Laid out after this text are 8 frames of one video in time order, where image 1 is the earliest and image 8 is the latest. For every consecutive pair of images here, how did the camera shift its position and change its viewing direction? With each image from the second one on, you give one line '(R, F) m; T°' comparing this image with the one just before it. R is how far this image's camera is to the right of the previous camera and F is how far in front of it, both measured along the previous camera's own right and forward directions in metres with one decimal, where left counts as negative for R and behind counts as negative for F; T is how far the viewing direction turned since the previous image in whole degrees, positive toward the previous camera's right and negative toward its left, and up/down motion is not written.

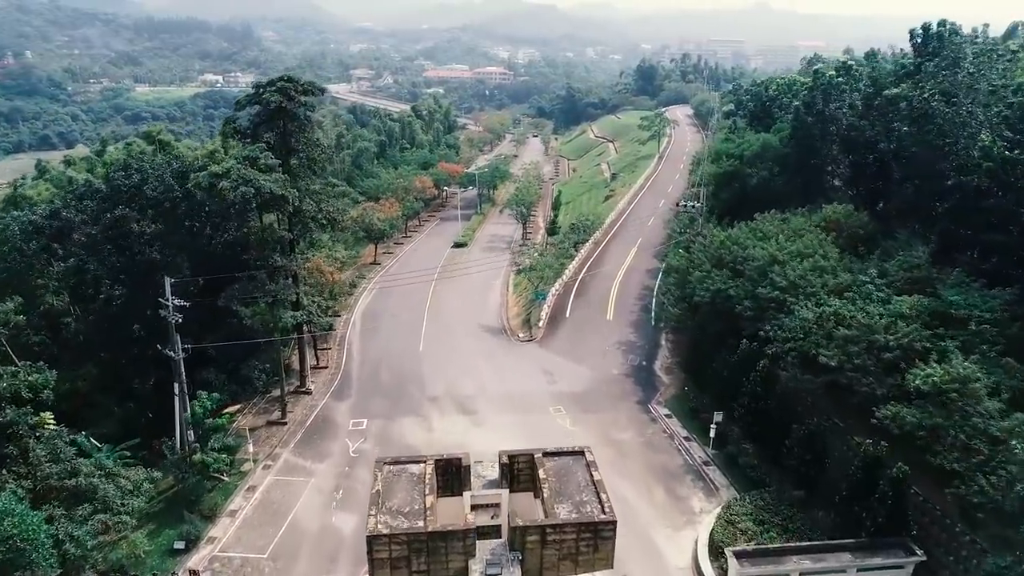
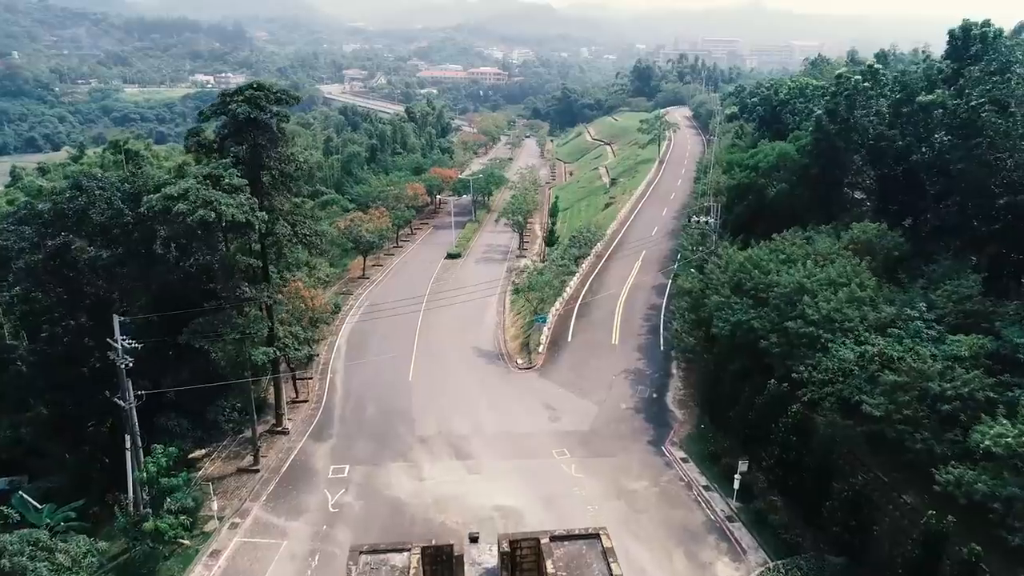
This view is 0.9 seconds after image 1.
(-0.1, +3.0) m; 0°
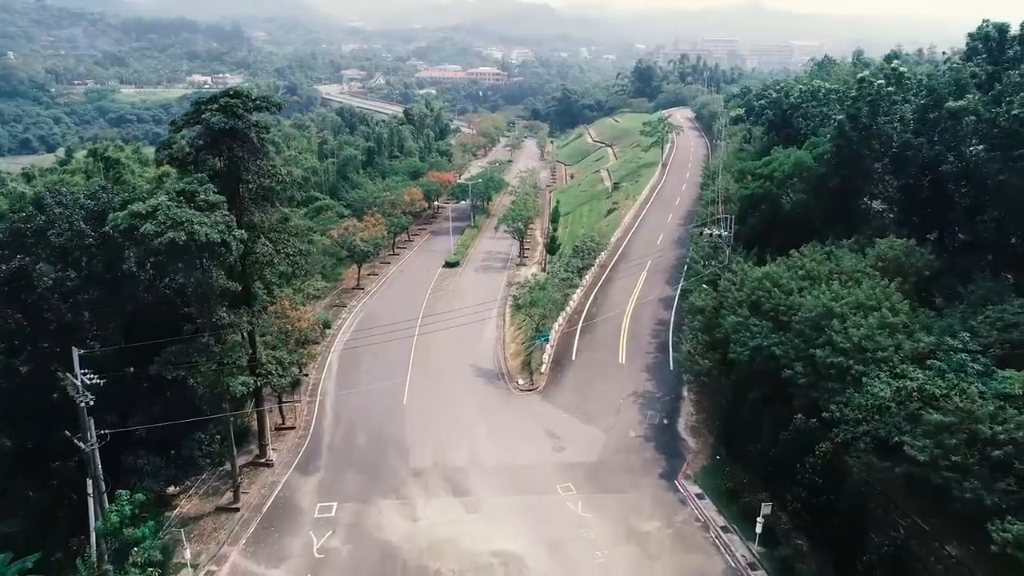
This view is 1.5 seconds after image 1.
(-0.1, +2.0) m; 0°
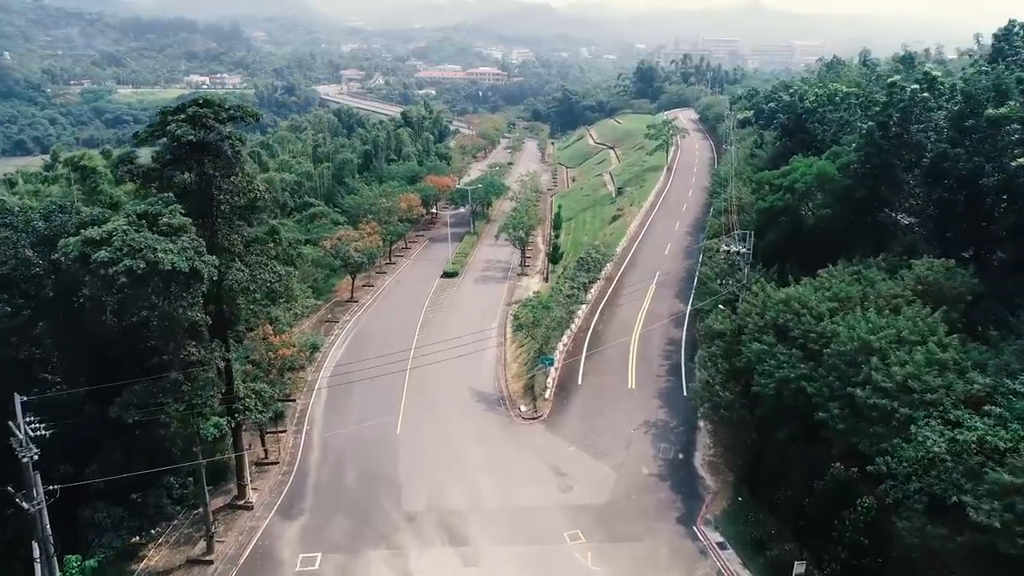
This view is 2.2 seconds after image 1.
(-0.1, +2.3) m; 0°
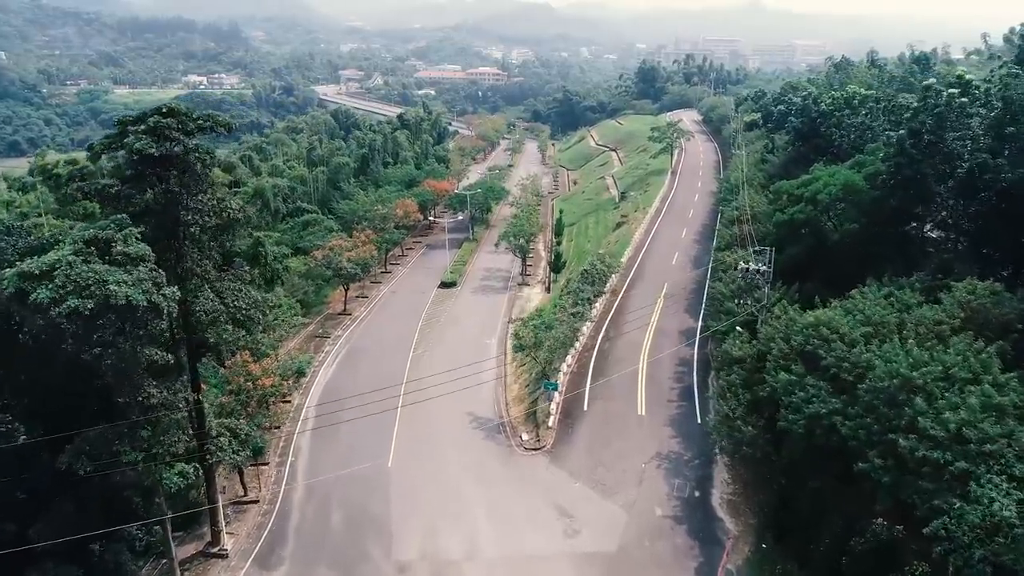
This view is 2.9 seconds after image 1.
(0.0, +2.2) m; 0°
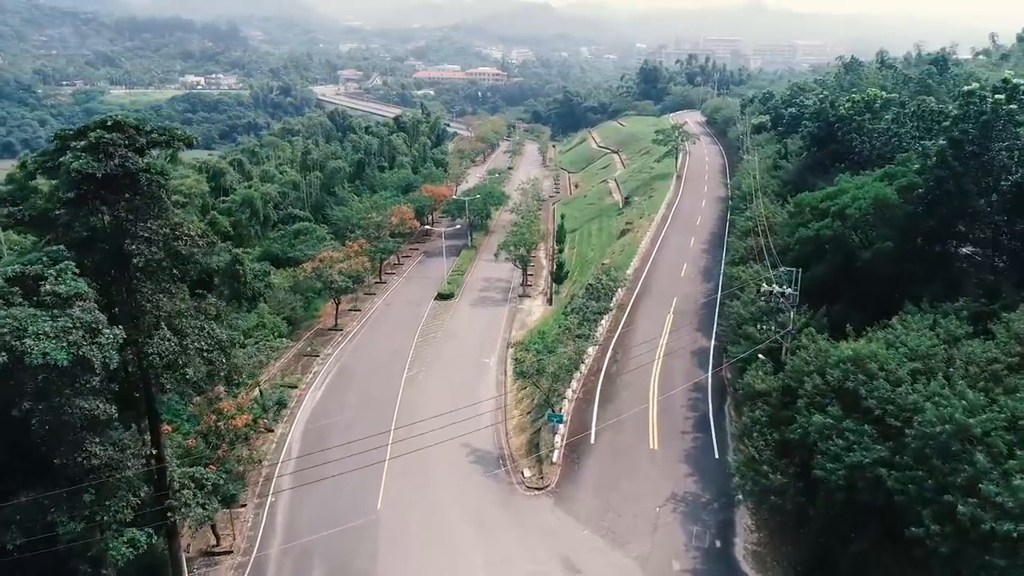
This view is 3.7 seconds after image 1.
(0.0, +2.4) m; 0°
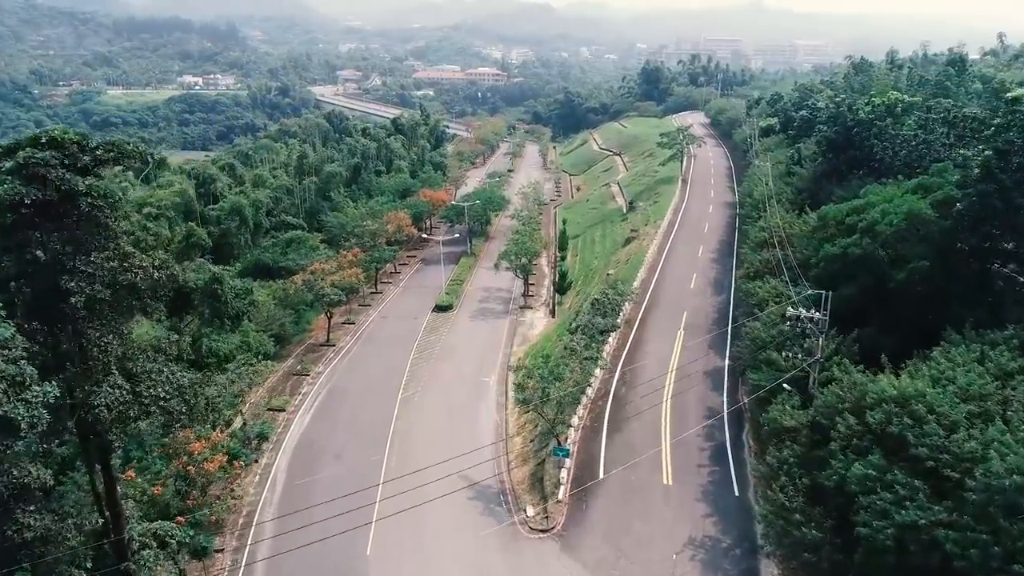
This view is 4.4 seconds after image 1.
(-0.1, +2.1) m; 0°
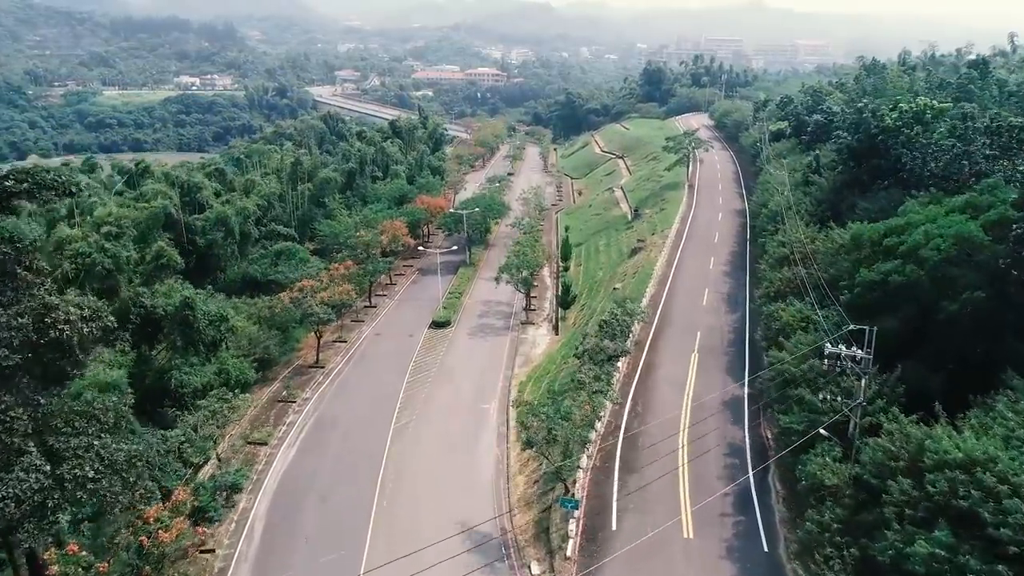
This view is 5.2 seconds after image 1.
(-0.1, +2.6) m; 0°
